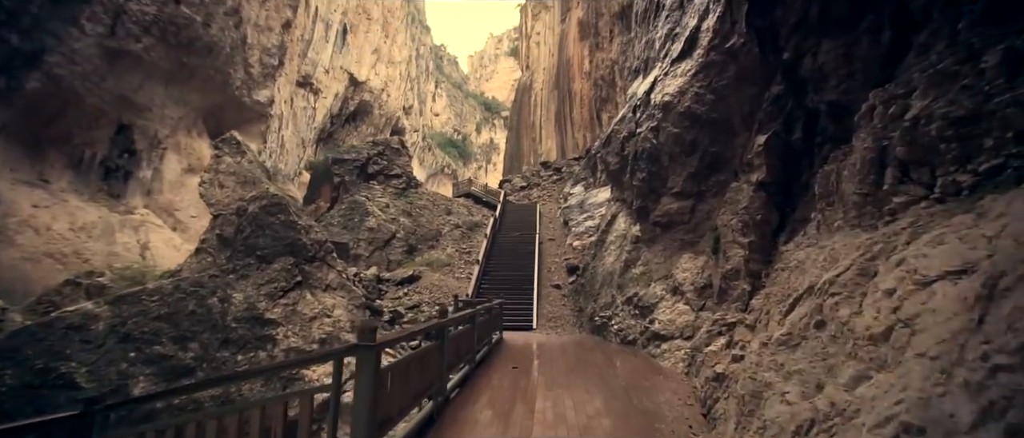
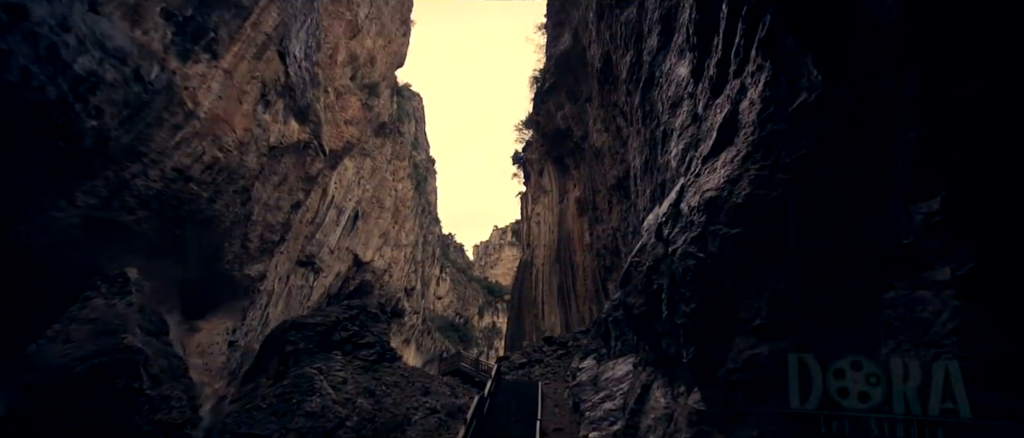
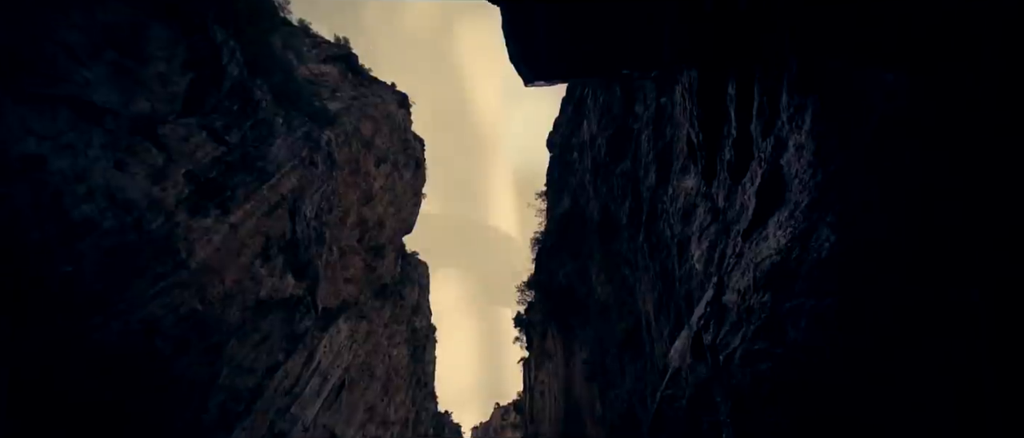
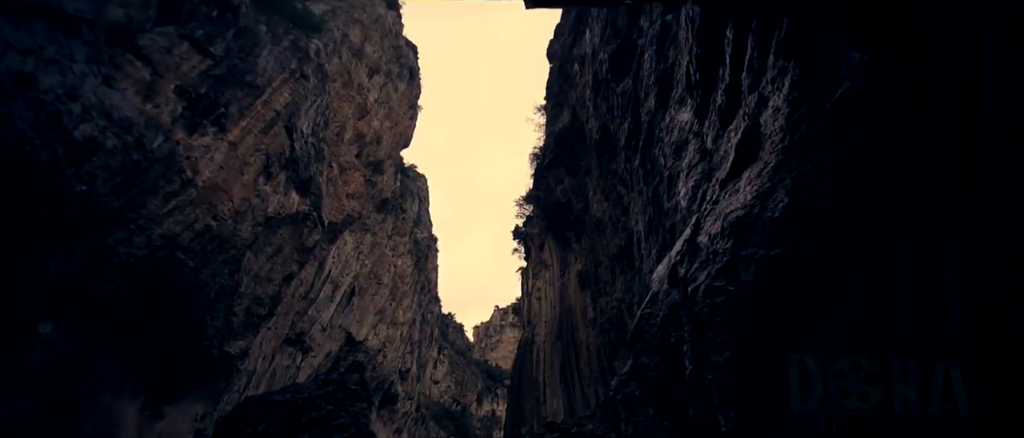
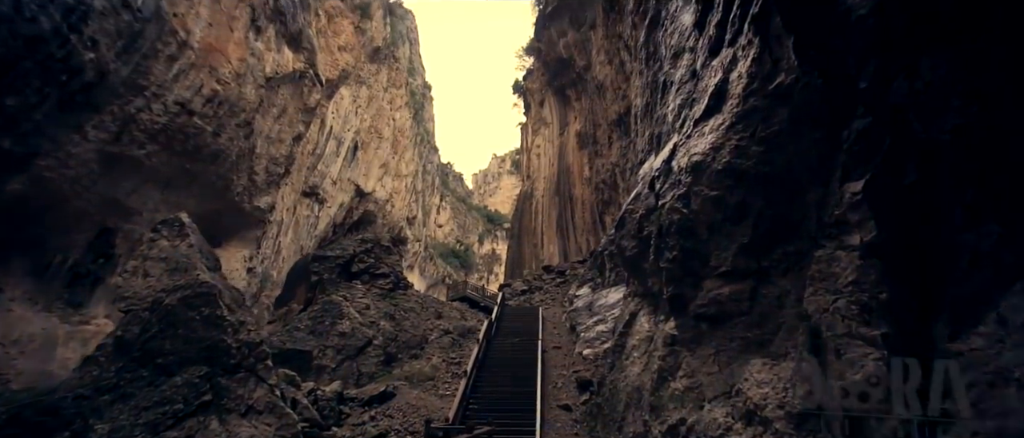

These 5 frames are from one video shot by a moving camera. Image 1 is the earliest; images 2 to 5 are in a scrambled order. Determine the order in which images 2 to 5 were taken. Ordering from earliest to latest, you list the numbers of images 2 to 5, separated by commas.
5, 2, 4, 3
